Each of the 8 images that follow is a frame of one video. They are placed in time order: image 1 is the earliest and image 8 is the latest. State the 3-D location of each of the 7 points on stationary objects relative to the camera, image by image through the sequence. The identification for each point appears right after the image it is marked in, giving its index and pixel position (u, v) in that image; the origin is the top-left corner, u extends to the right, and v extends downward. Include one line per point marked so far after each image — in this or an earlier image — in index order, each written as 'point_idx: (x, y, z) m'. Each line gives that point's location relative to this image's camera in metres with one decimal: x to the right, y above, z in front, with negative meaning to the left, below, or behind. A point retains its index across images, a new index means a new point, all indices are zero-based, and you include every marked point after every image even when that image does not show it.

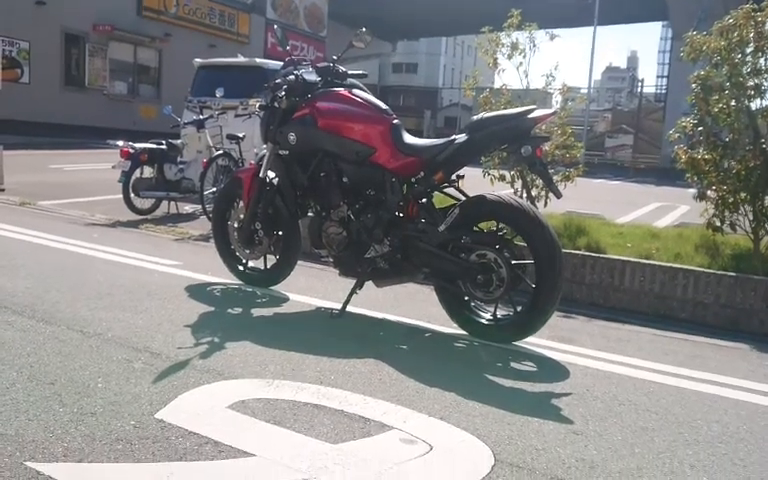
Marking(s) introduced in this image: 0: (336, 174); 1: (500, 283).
0: (-0.4, +0.6, +6.2) m
1: (+0.9, -0.3, +5.5) m
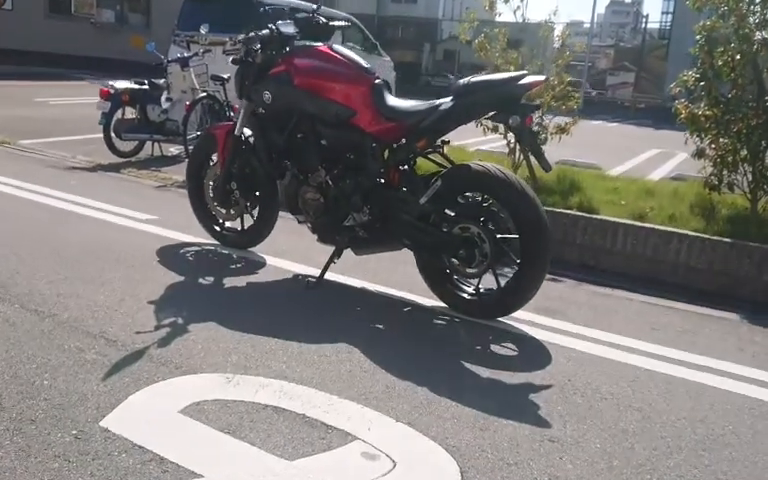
0: (-0.6, +0.9, +5.8) m
1: (+0.7, -0.1, +5.2) m
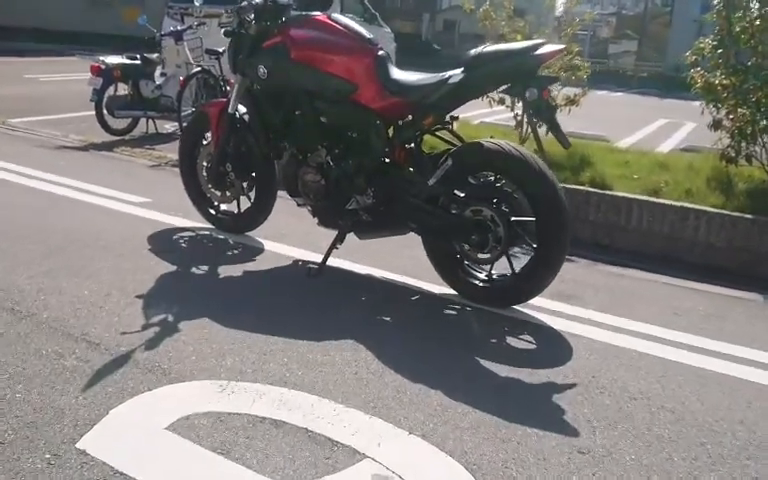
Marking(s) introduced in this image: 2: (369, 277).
0: (-0.5, +1.0, +5.4) m
1: (+0.8, 0.0, +4.9) m
2: (-0.1, -0.3, +5.6) m
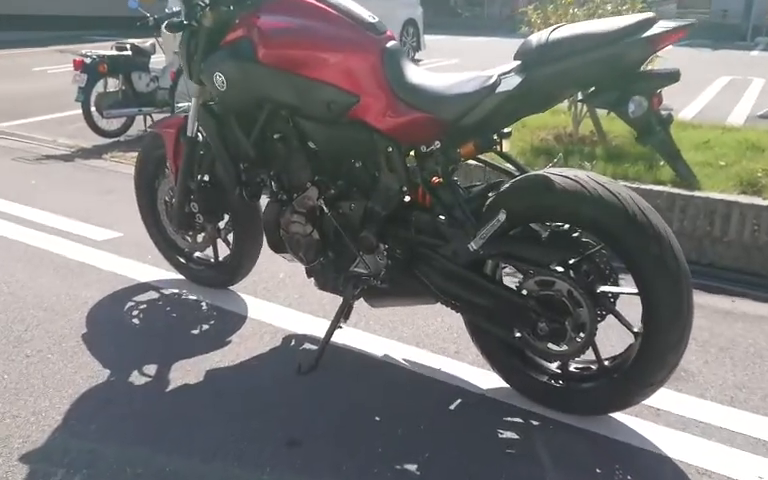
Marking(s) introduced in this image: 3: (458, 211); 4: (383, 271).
0: (-0.5, +0.6, +3.7) m
1: (+0.8, -0.4, +3.2) m
2: (0.0, -0.7, +4.0) m
3: (+0.3, +0.1, +3.4) m
4: (0.0, -0.2, +3.6) m
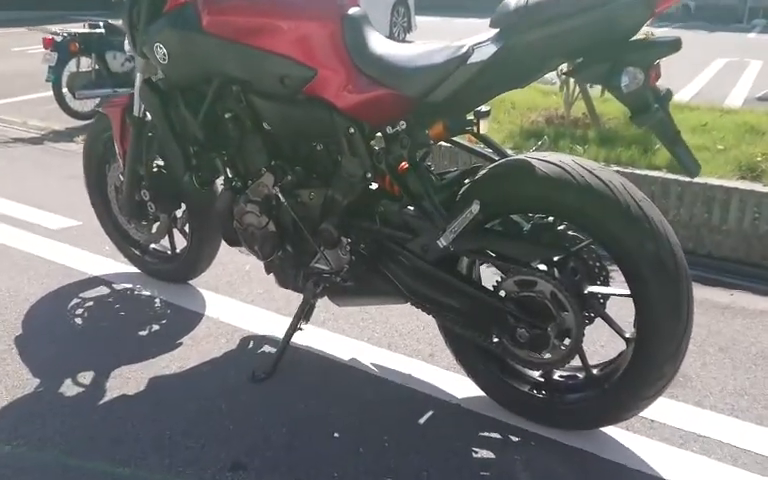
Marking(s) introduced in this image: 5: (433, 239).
0: (-0.6, +0.6, +3.3) m
1: (+0.7, -0.4, +2.8) m
2: (-0.1, -0.6, +3.6) m
3: (+0.2, +0.2, +3.0) m
4: (-0.2, -0.1, +3.2) m
5: (+0.2, 0.0, +3.0) m
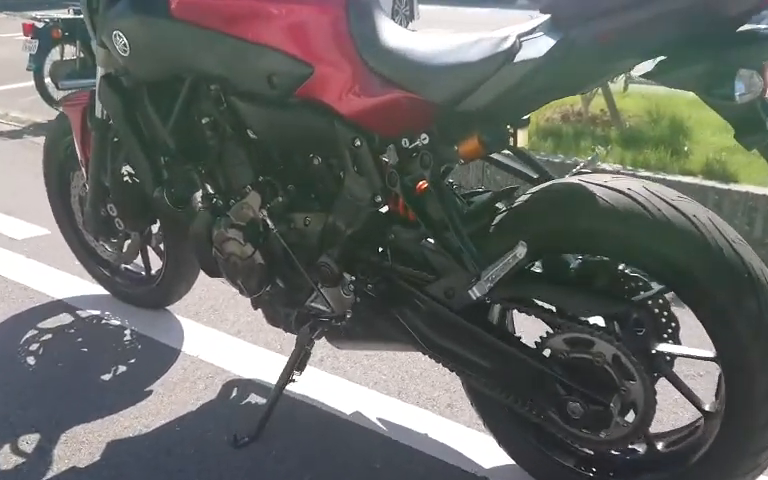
0: (-0.6, +0.5, +2.7) m
1: (+0.7, -0.5, +2.2) m
2: (-0.1, -0.8, +3.0) m
3: (+0.2, 0.0, +2.4) m
4: (-0.1, -0.3, +2.6) m
5: (+0.2, -0.1, +2.4) m
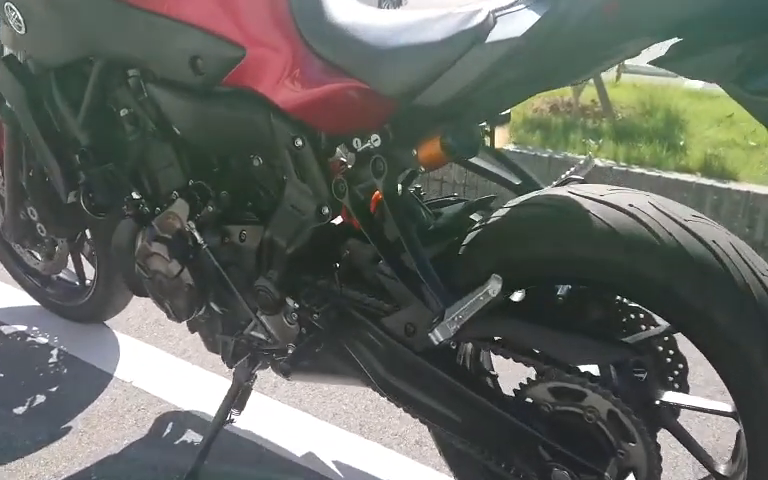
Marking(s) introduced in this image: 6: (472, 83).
0: (-0.7, +0.4, +2.3) m
1: (+0.6, -0.6, +1.8) m
2: (-0.3, -0.8, +2.6) m
3: (+0.1, 0.0, +2.0) m
4: (-0.3, -0.3, +2.2) m
5: (+0.1, -0.2, +1.9) m
6: (+0.2, +0.4, +1.7) m
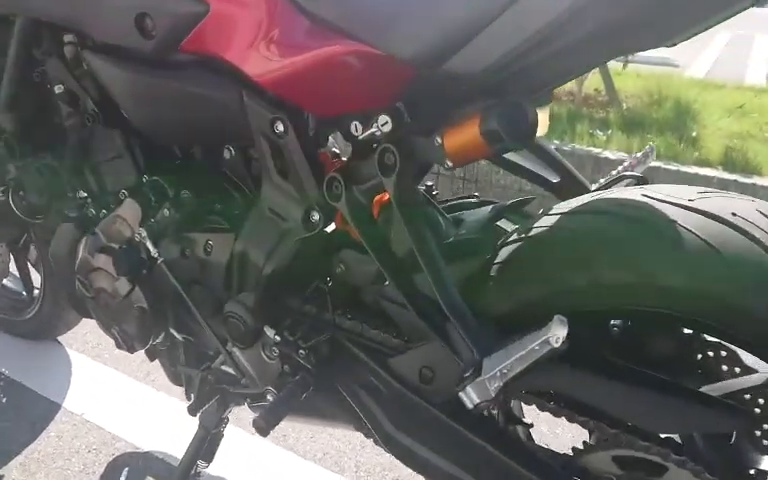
0: (-0.7, +0.4, +1.8) m
1: (+0.6, -0.6, +1.3) m
2: (-0.3, -0.8, +2.1) m
3: (+0.1, -0.1, +1.5) m
4: (-0.3, -0.3, +1.7) m
5: (+0.1, -0.2, +1.5) m
6: (+0.2, +0.3, +1.2) m
